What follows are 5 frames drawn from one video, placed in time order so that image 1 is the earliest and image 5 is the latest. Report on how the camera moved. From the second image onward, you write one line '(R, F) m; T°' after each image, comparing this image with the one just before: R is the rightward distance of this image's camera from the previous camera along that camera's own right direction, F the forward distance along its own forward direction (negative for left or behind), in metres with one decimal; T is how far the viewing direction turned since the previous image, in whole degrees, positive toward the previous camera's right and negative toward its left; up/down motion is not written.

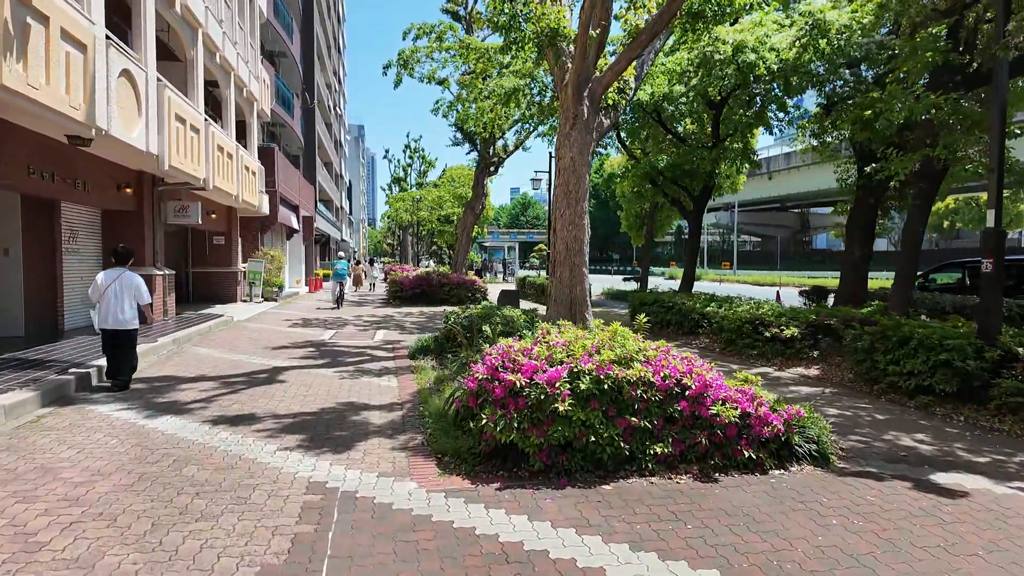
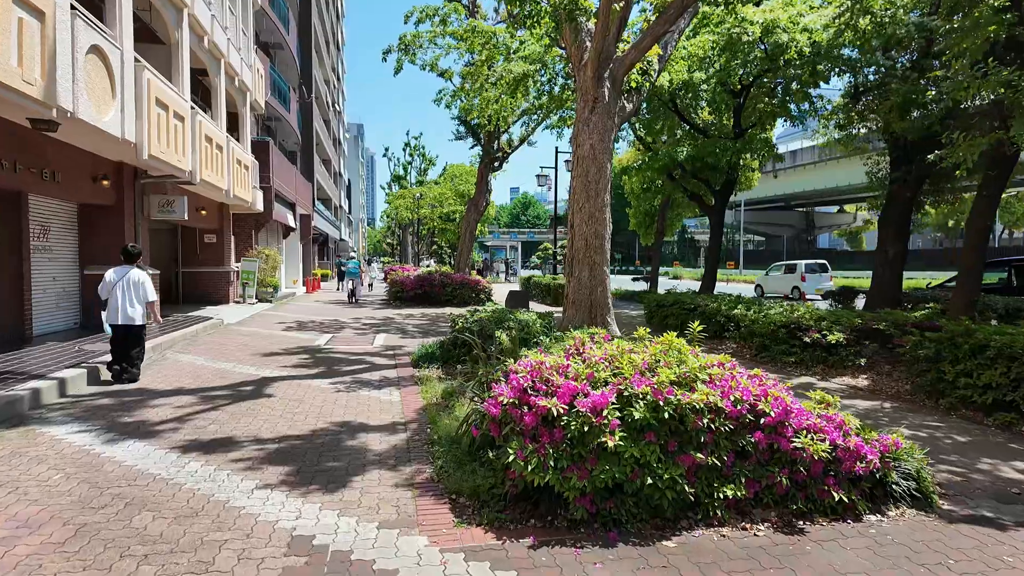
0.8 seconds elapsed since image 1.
(-0.2, +0.9) m; 0°
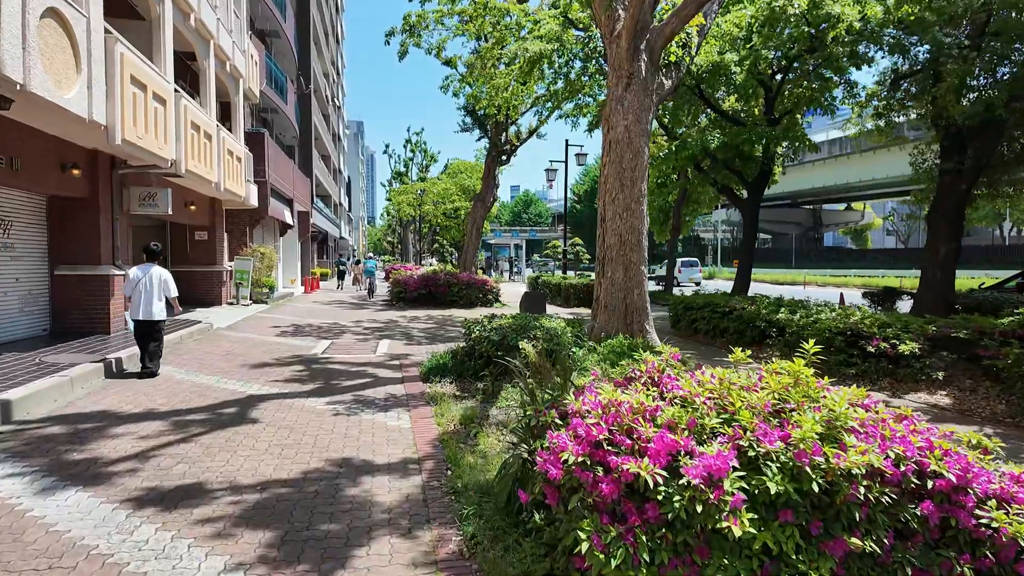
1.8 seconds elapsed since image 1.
(-0.3, +1.1) m; 0°
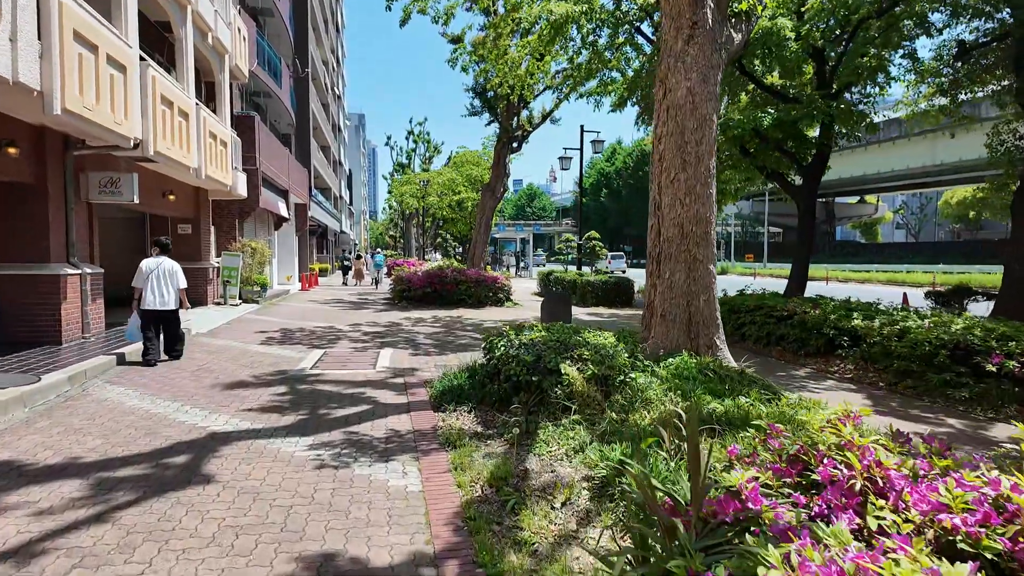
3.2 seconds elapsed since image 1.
(-0.3, +1.6) m; 0°
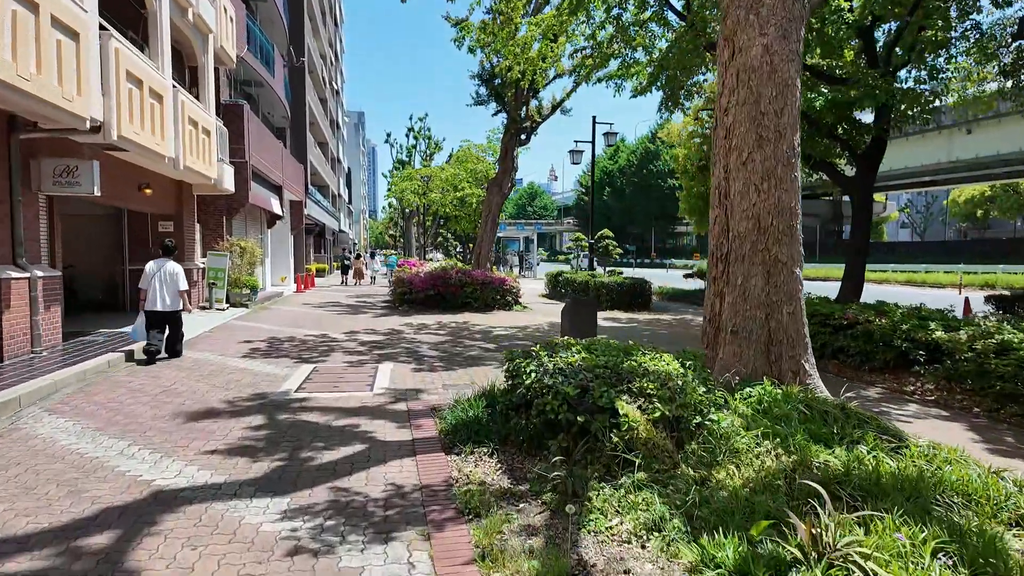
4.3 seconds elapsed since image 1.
(-0.3, +1.3) m; 0°
